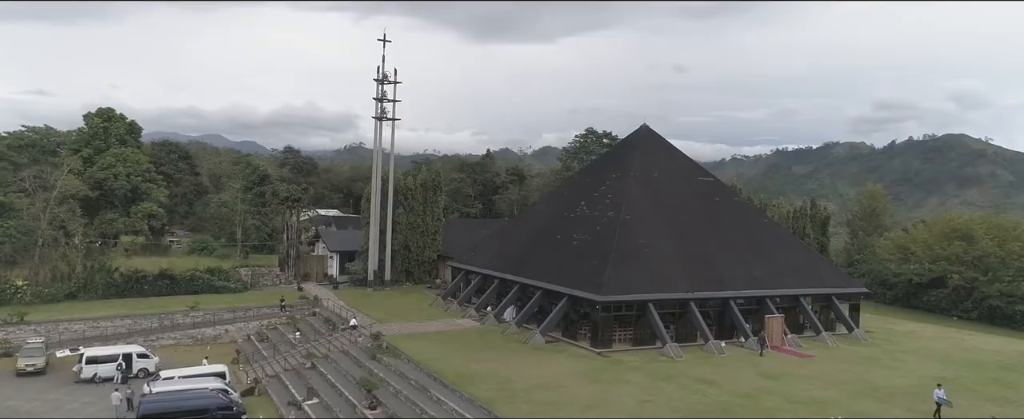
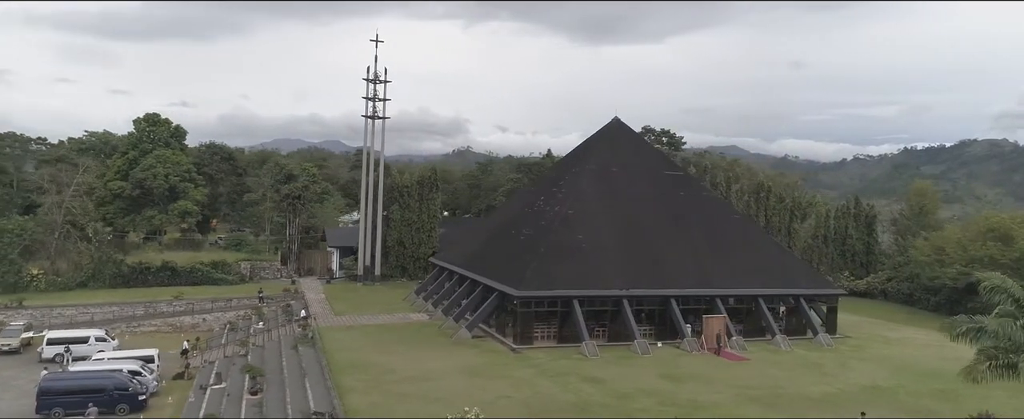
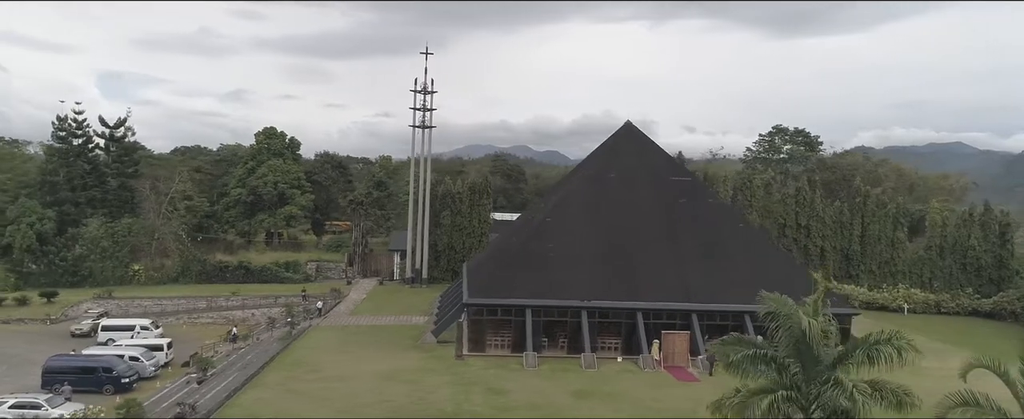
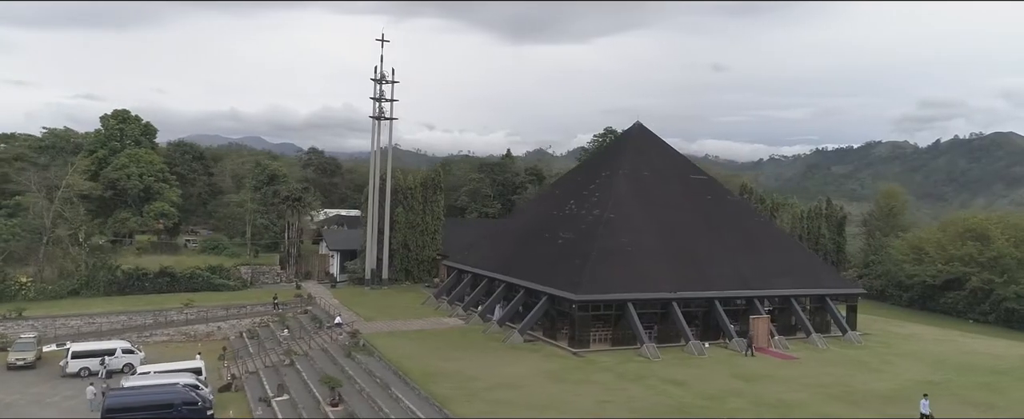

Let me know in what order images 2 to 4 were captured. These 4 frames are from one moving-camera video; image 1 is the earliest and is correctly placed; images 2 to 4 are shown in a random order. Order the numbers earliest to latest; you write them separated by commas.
4, 2, 3
